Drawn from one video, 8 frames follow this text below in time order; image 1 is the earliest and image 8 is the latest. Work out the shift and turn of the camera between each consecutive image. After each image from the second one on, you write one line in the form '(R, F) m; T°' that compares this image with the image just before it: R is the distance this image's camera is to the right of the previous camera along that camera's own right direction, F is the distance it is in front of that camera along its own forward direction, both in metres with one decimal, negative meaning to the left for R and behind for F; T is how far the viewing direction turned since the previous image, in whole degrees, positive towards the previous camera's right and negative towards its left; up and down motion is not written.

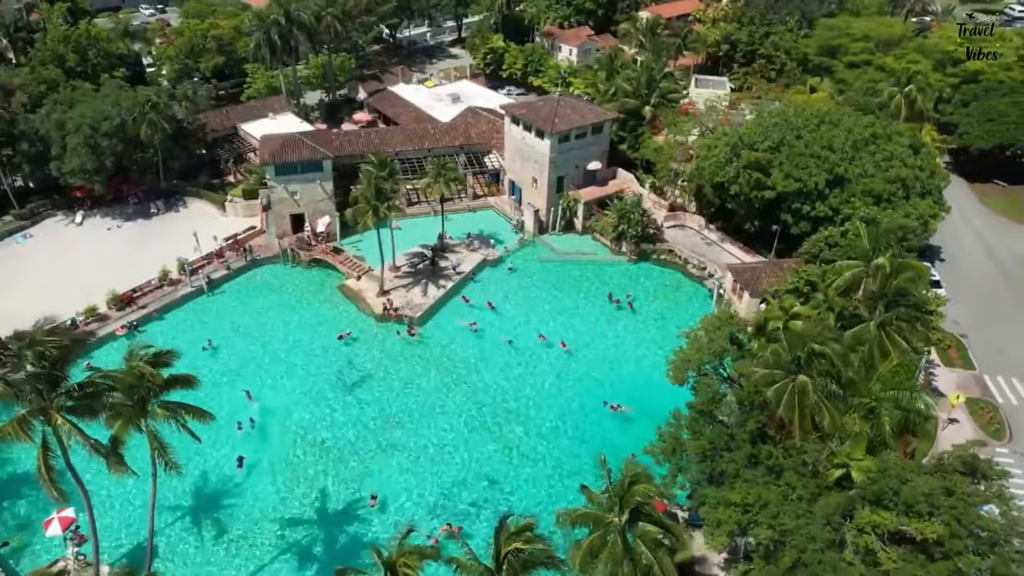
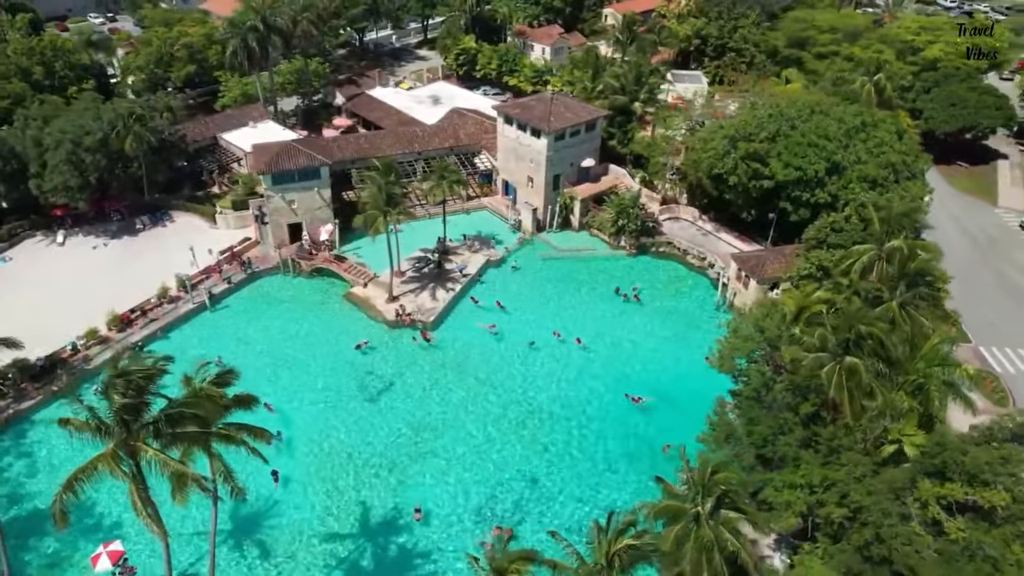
(-4.4, +0.1) m; +4°
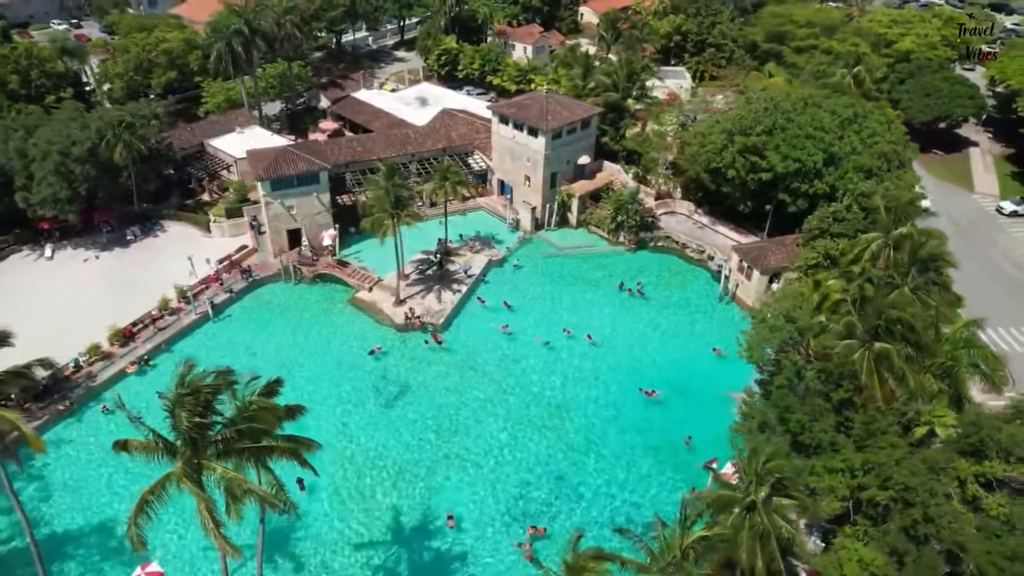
(-3.0, +0.1) m; +3°
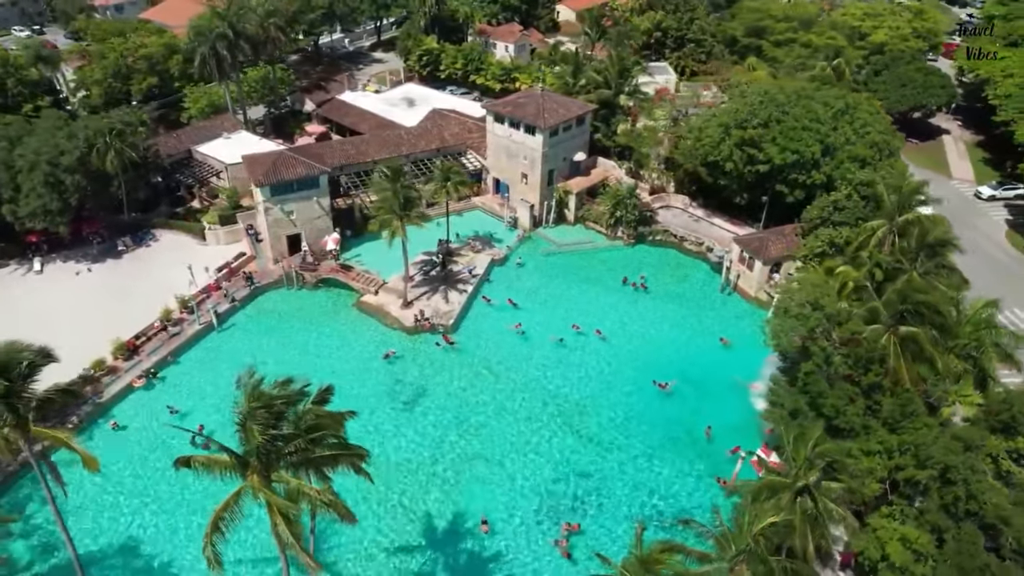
(-3.0, +0.1) m; +3°
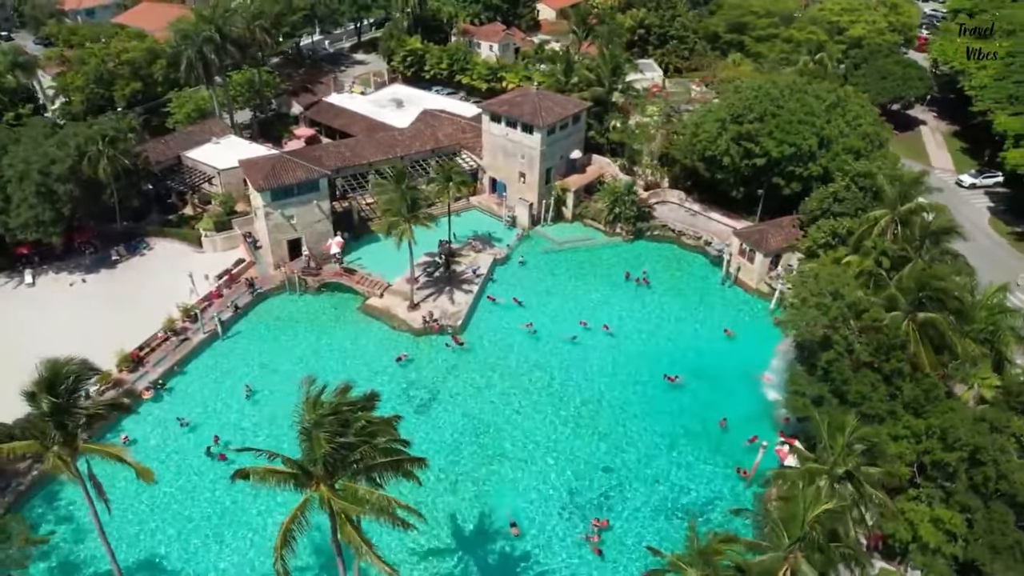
(-2.5, +0.1) m; +2°
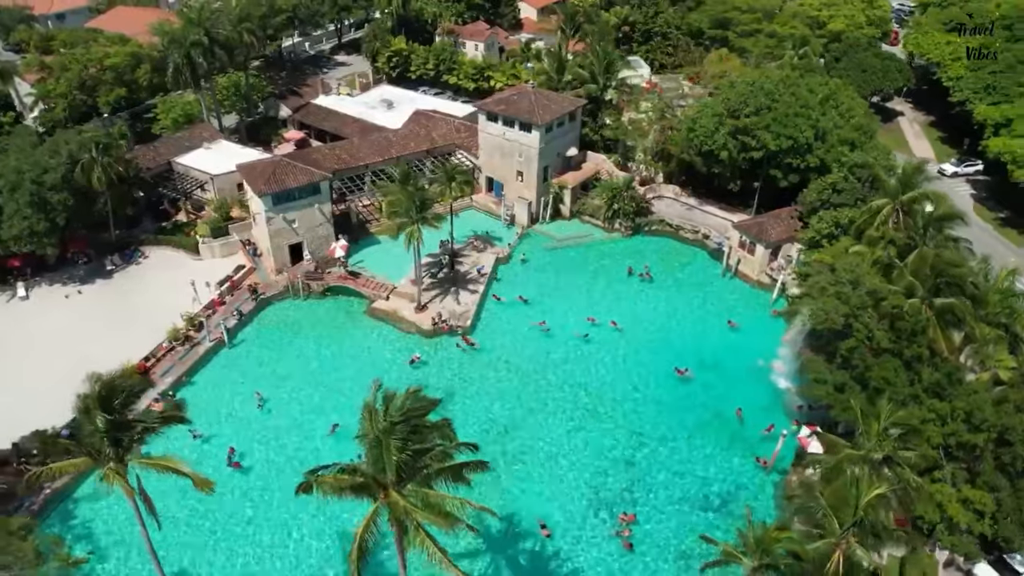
(-2.5, +0.1) m; +2°
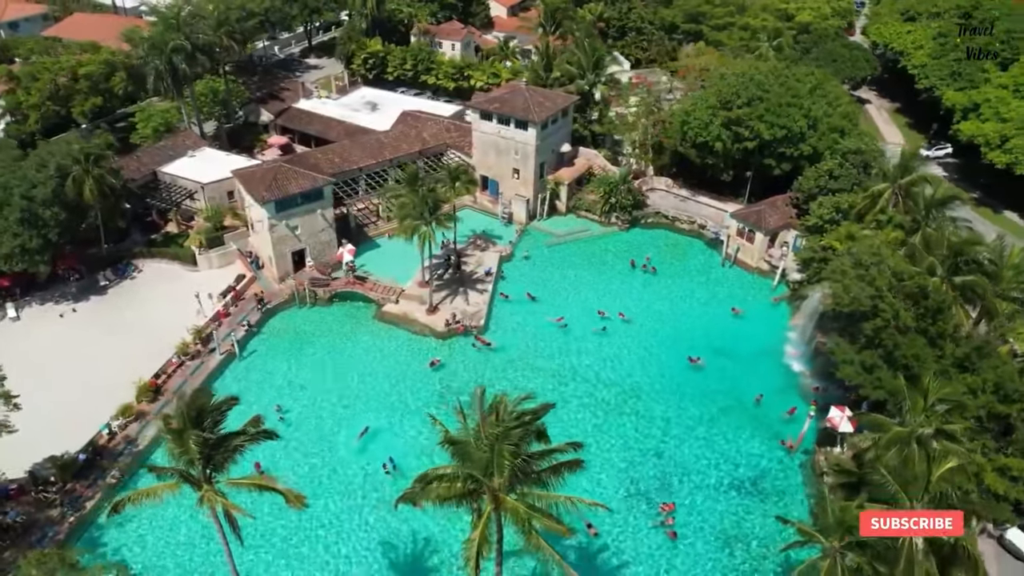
(-3.8, +0.2) m; +4°
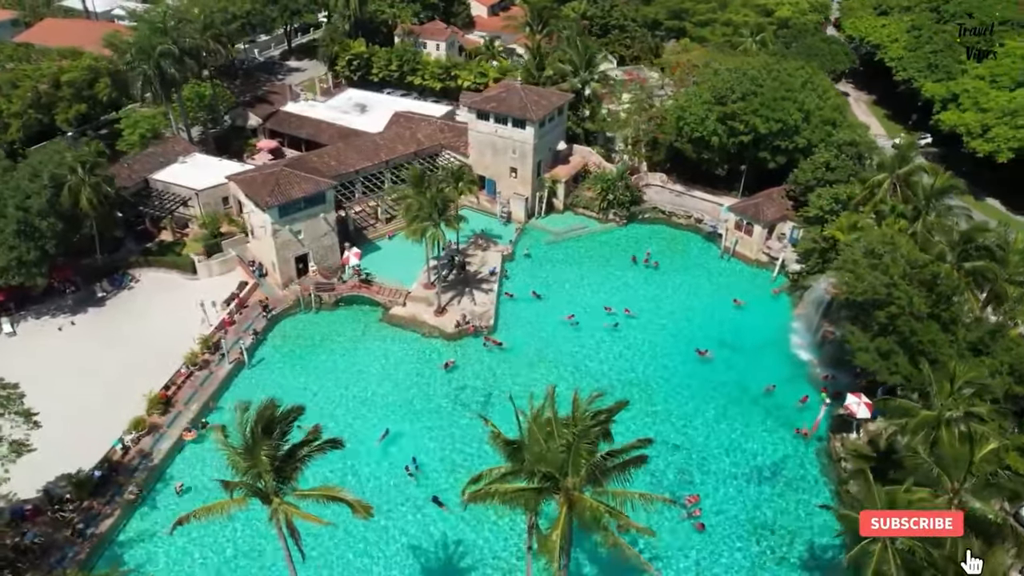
(-2.5, +0.1) m; +2°
